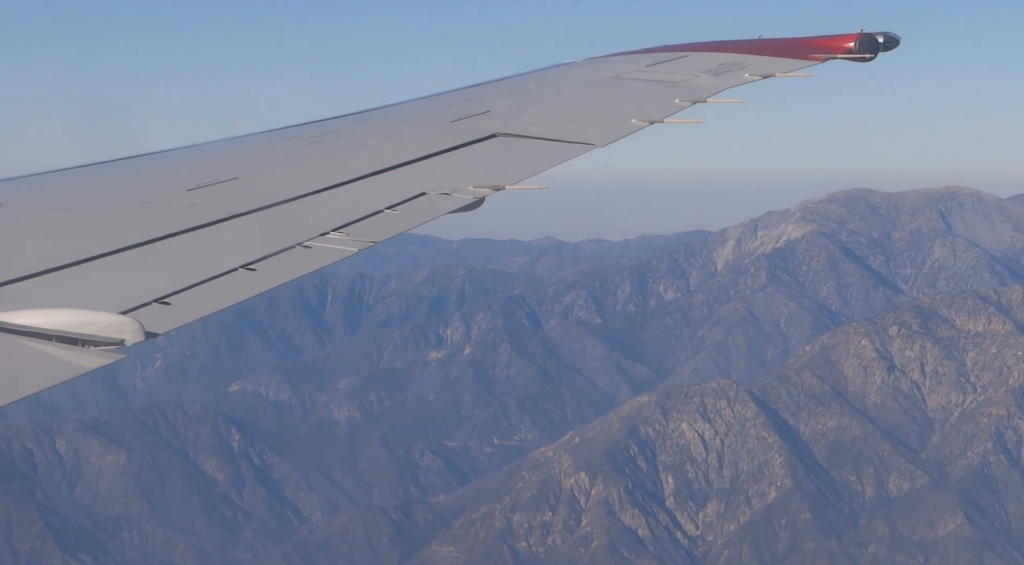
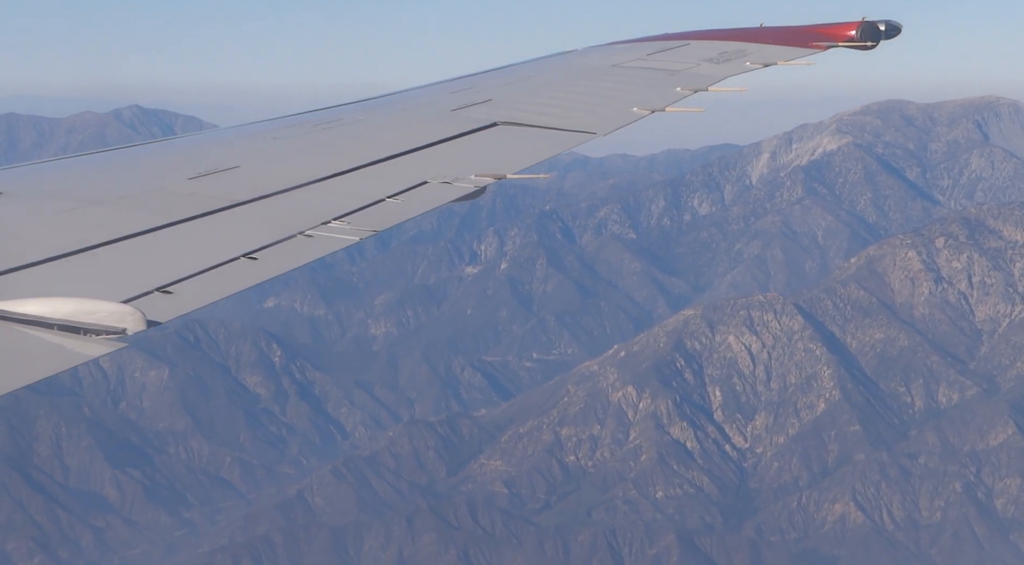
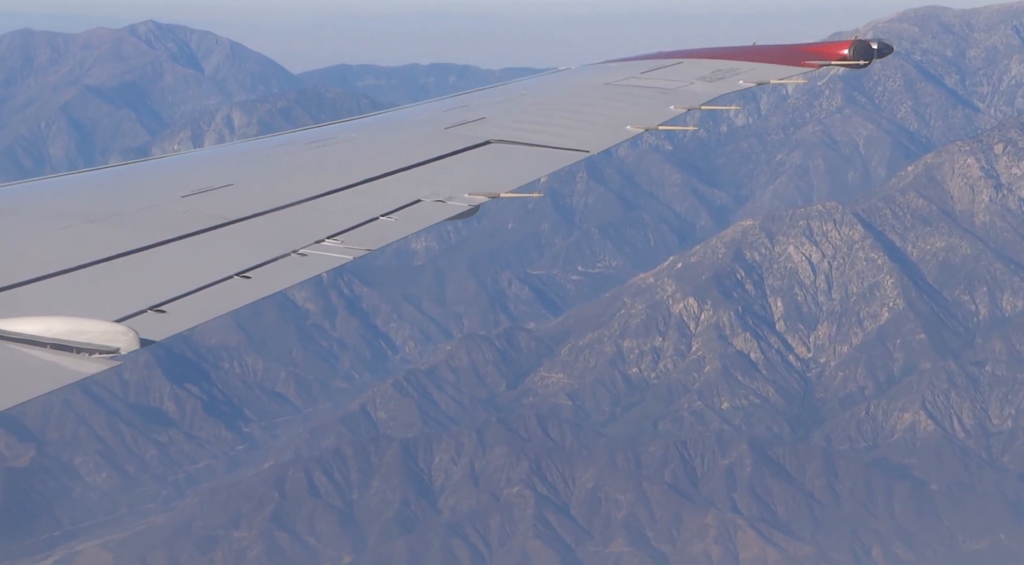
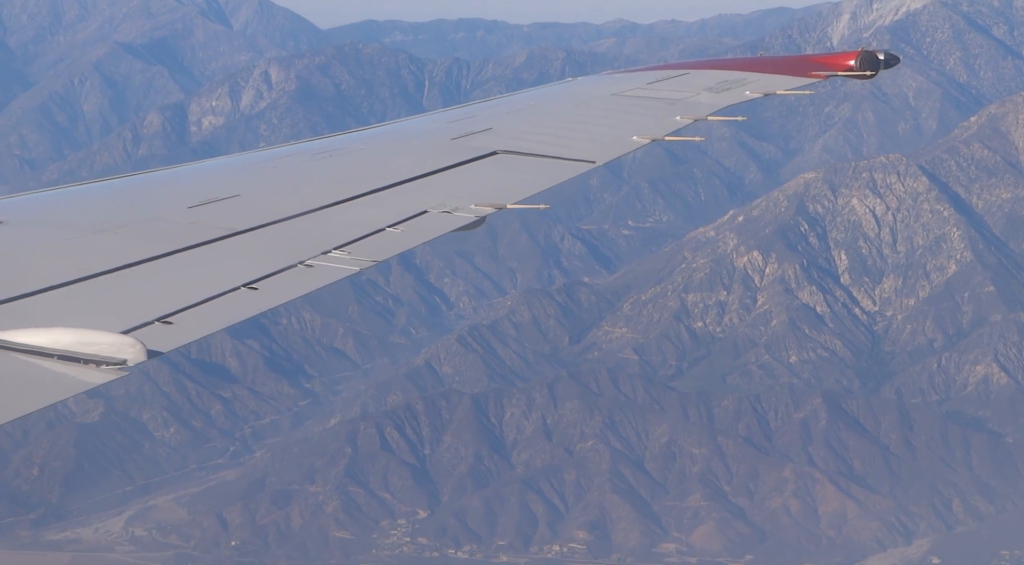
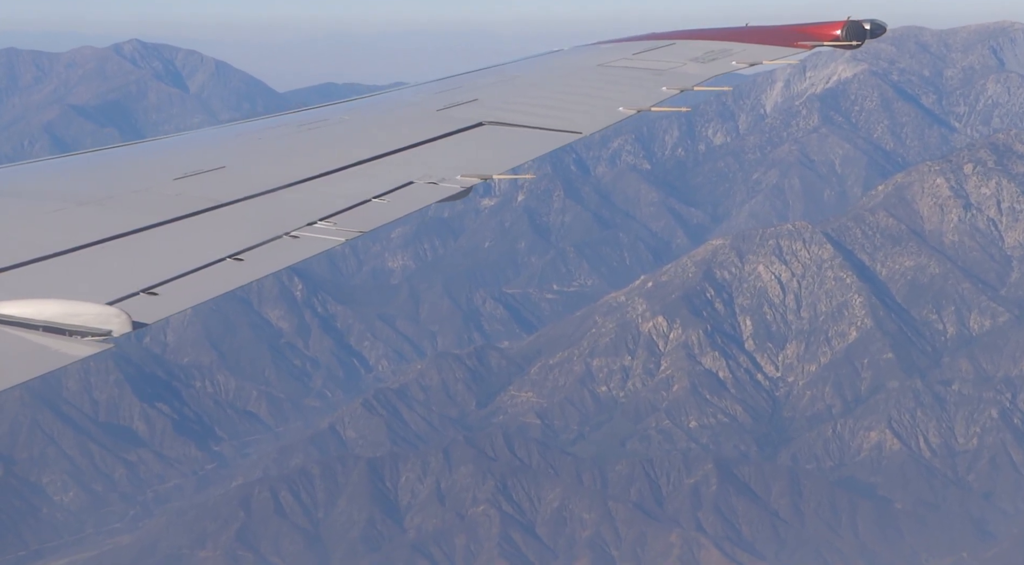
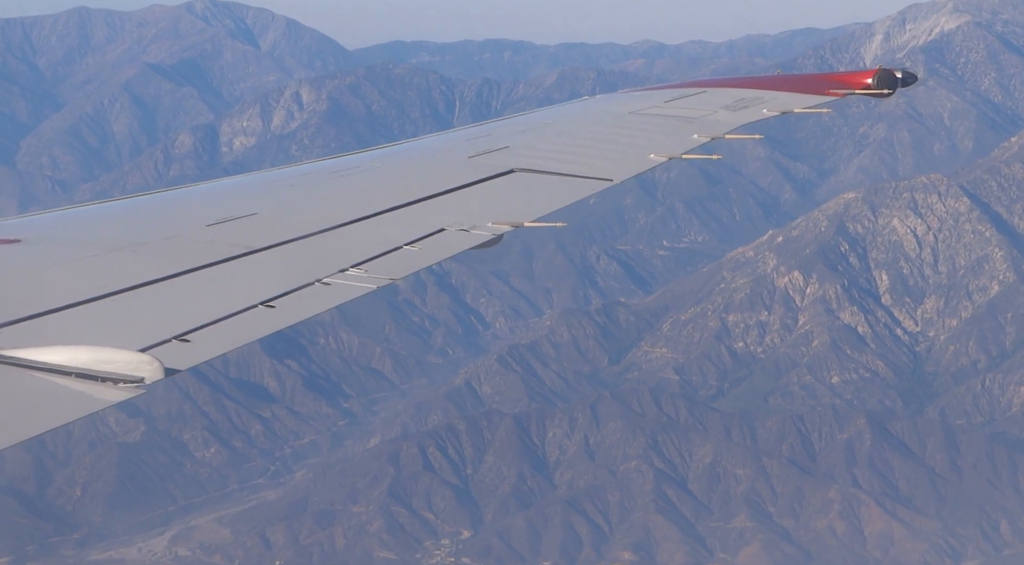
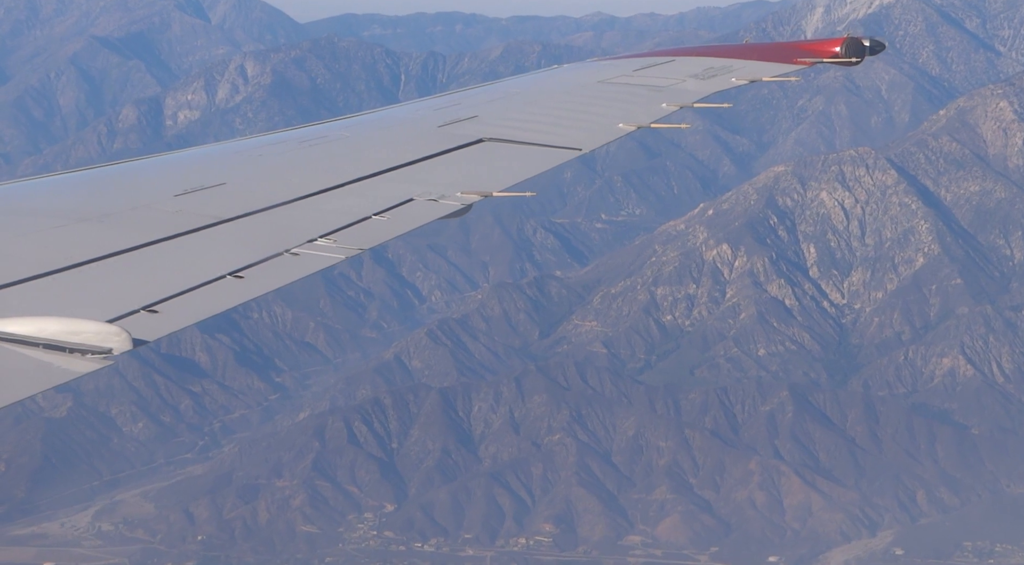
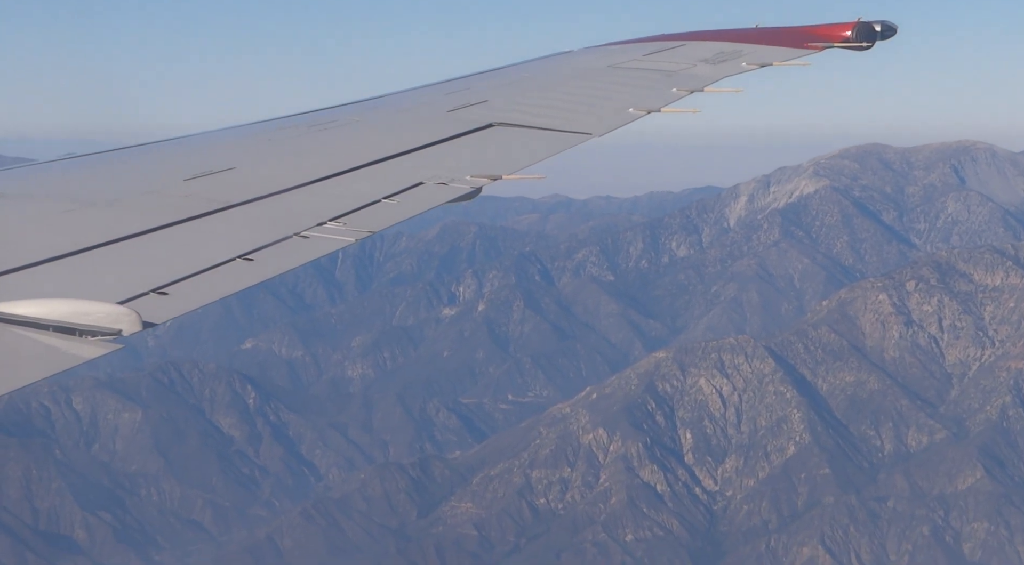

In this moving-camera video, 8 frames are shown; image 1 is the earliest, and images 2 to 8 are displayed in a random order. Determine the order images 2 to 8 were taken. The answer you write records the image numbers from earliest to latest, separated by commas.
8, 2, 5, 3, 7, 4, 6
